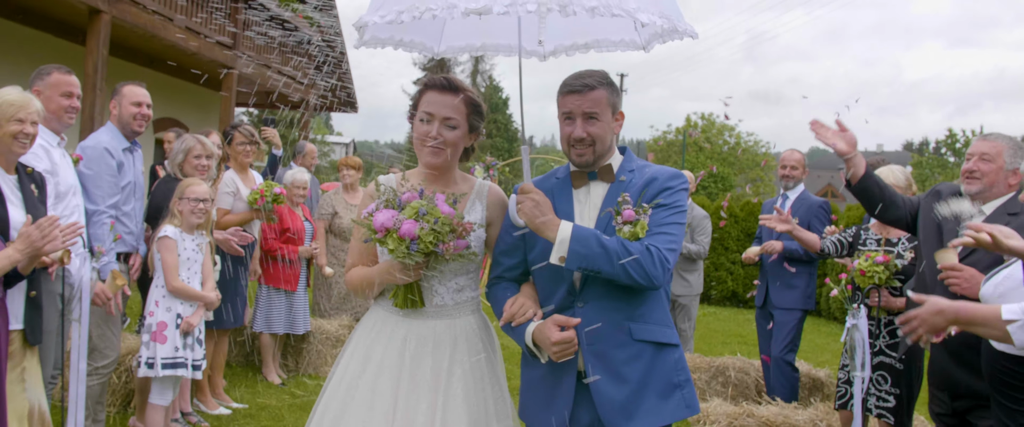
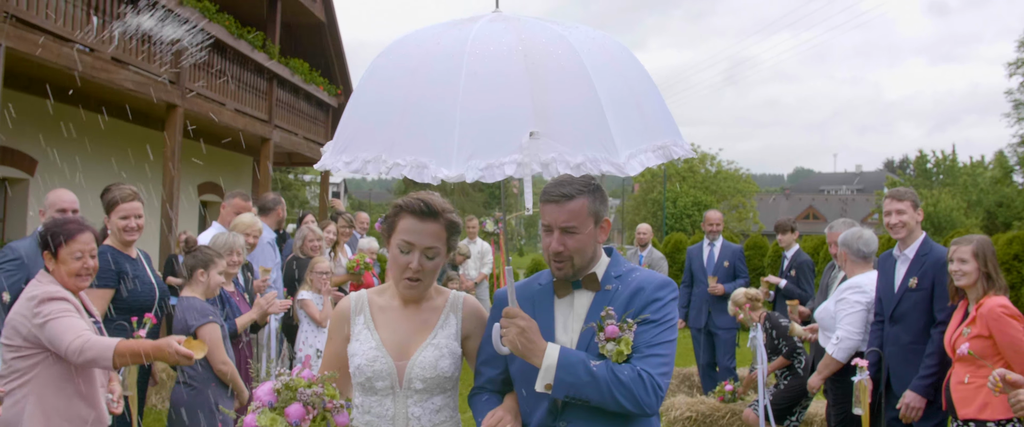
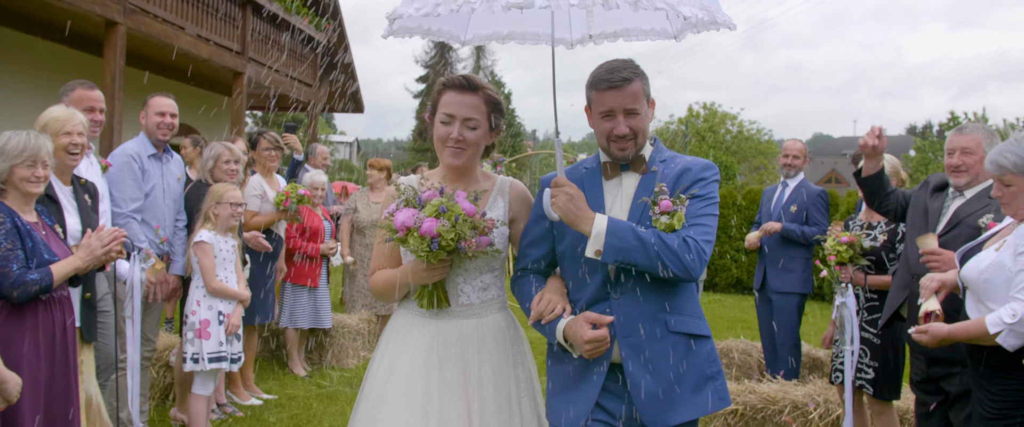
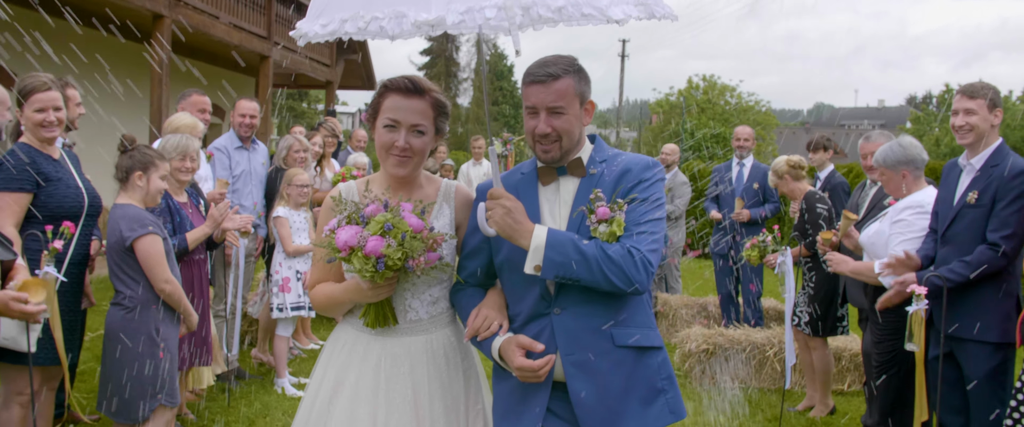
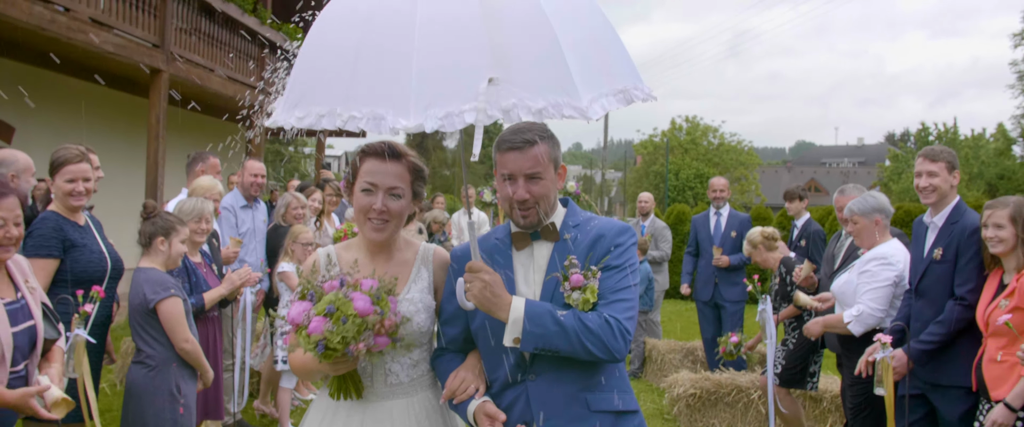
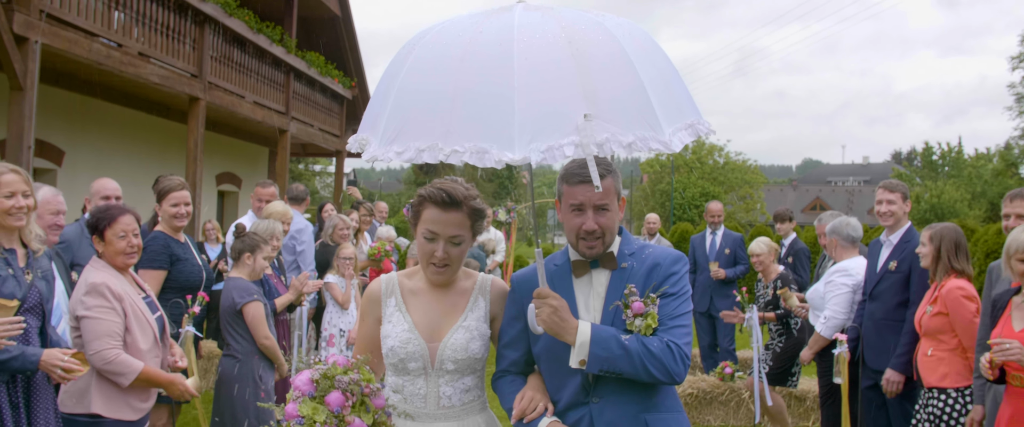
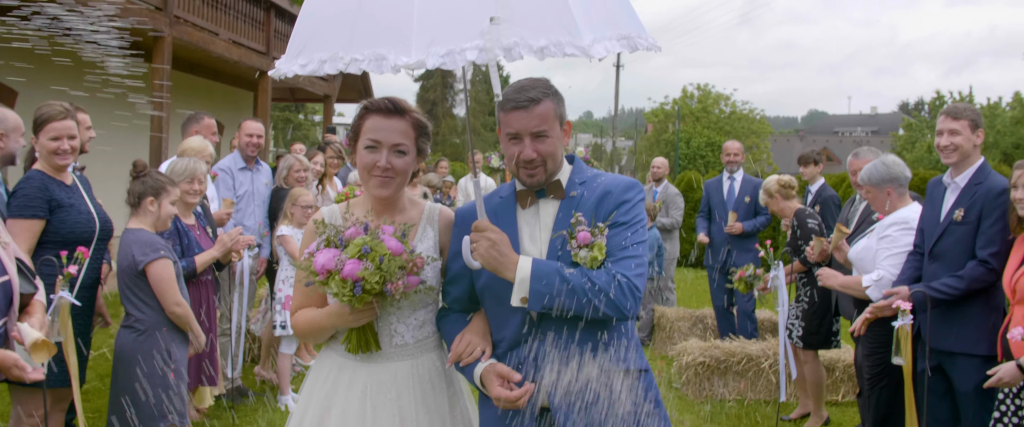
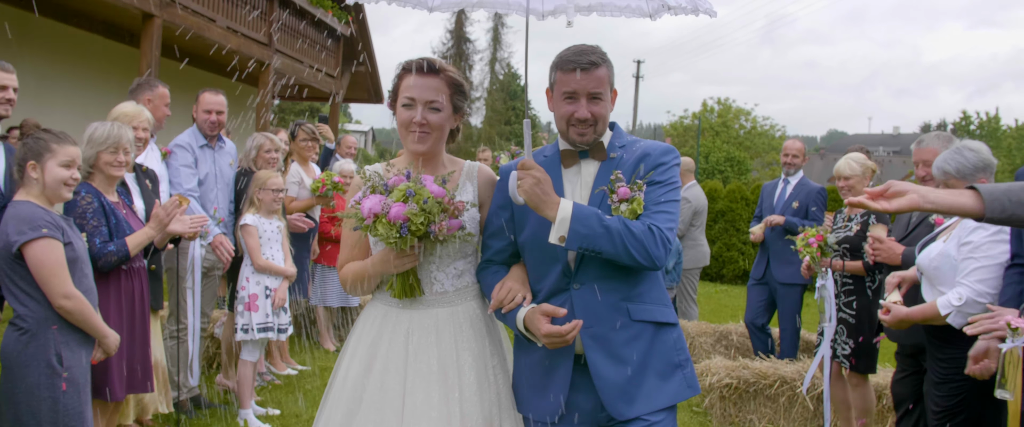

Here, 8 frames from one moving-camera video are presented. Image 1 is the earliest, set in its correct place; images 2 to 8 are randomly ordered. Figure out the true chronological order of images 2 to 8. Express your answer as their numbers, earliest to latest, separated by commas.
3, 8, 4, 7, 5, 2, 6
